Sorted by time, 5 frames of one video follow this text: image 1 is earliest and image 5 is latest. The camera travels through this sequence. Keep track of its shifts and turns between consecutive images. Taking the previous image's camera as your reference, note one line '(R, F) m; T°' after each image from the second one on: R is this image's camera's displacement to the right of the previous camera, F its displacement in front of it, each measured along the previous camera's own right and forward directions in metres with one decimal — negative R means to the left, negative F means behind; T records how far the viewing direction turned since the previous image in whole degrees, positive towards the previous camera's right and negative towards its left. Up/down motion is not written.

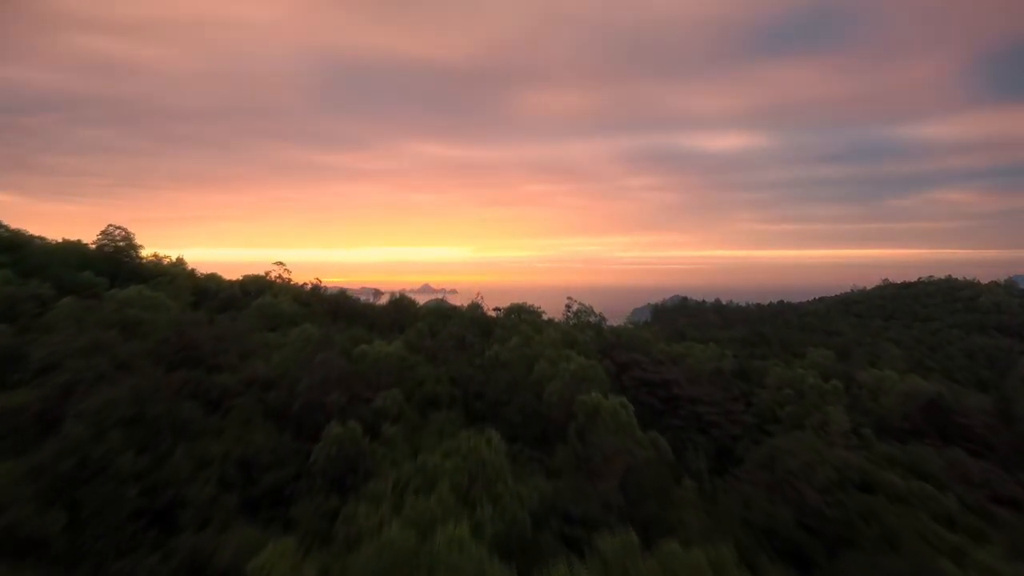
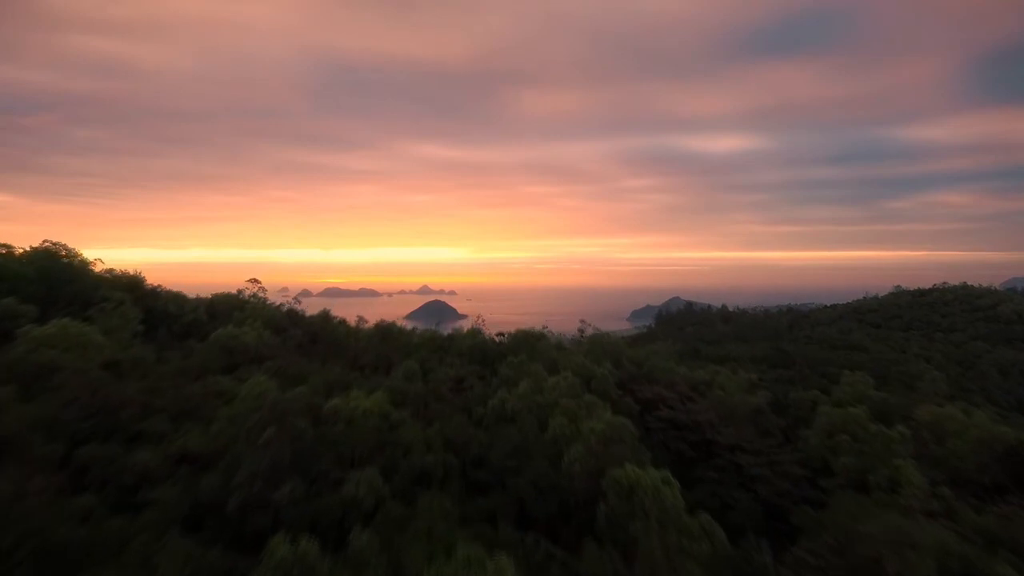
(-0.2, +1.9) m; 0°
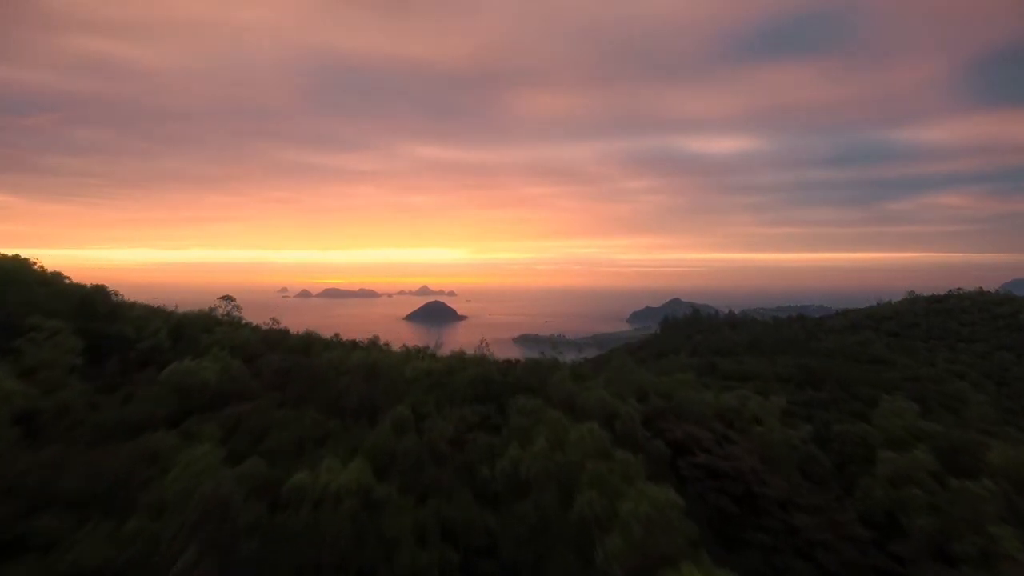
(-0.2, +1.7) m; 0°
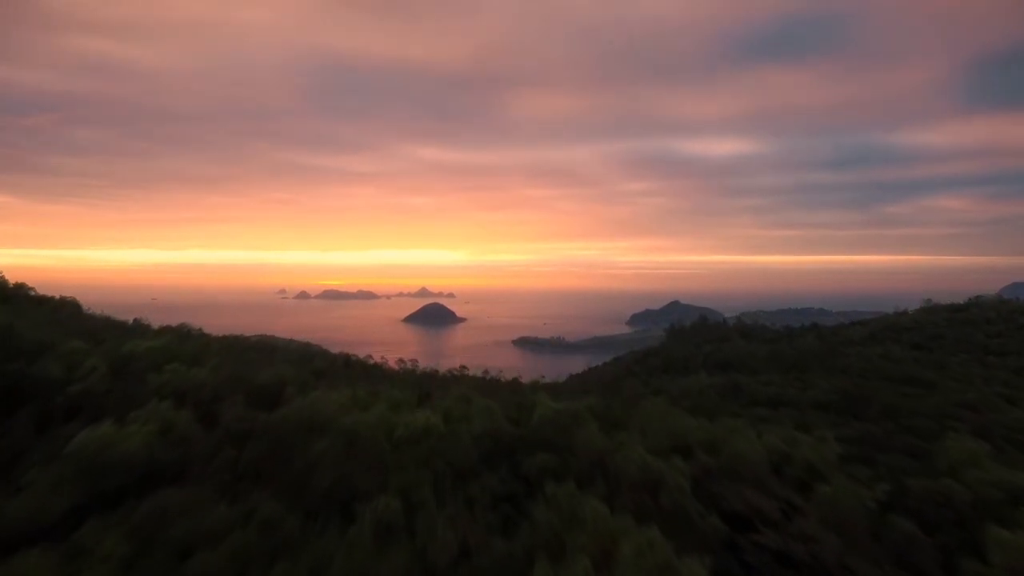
(-0.3, +2.0) m; 0°
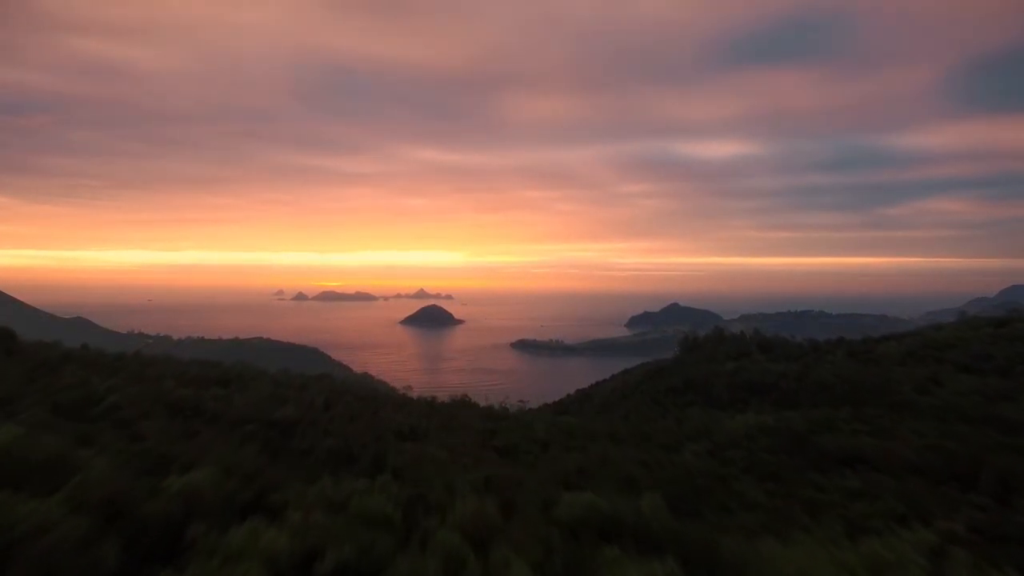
(-0.5, +3.7) m; 0°
